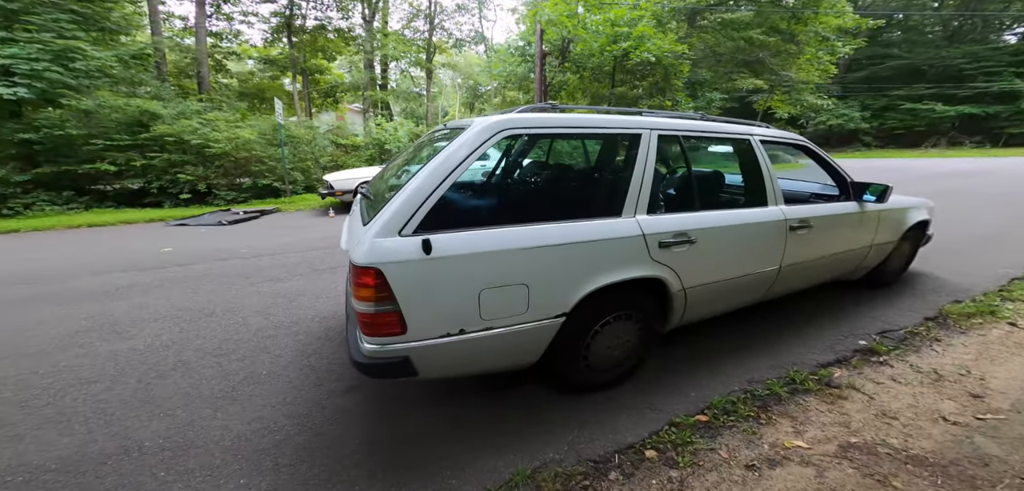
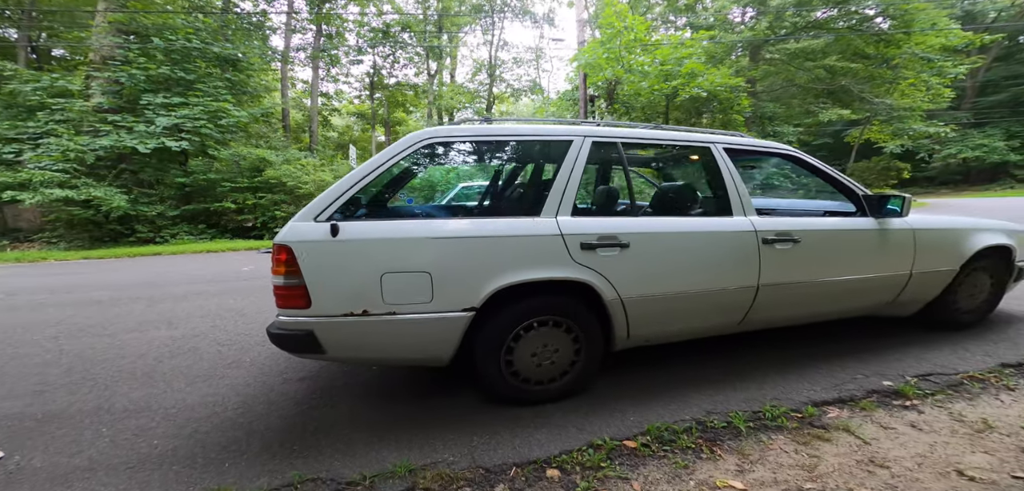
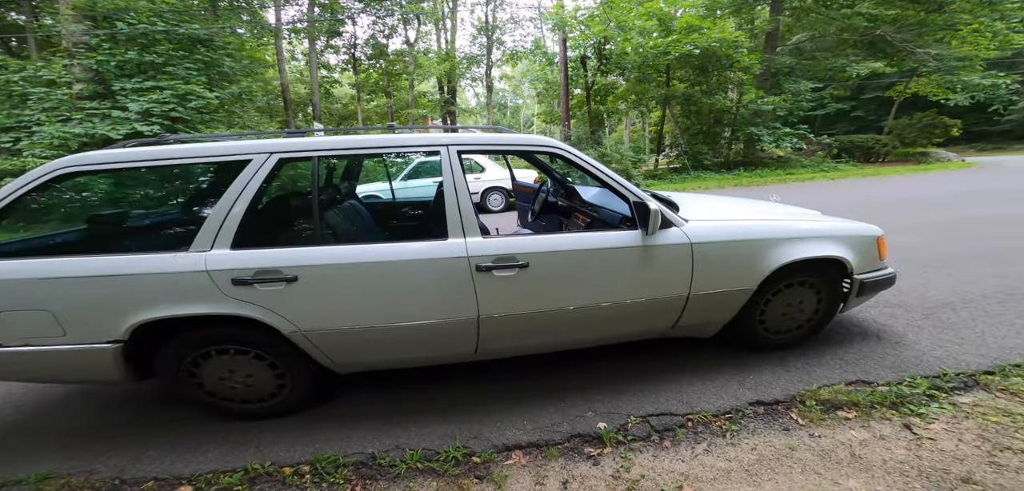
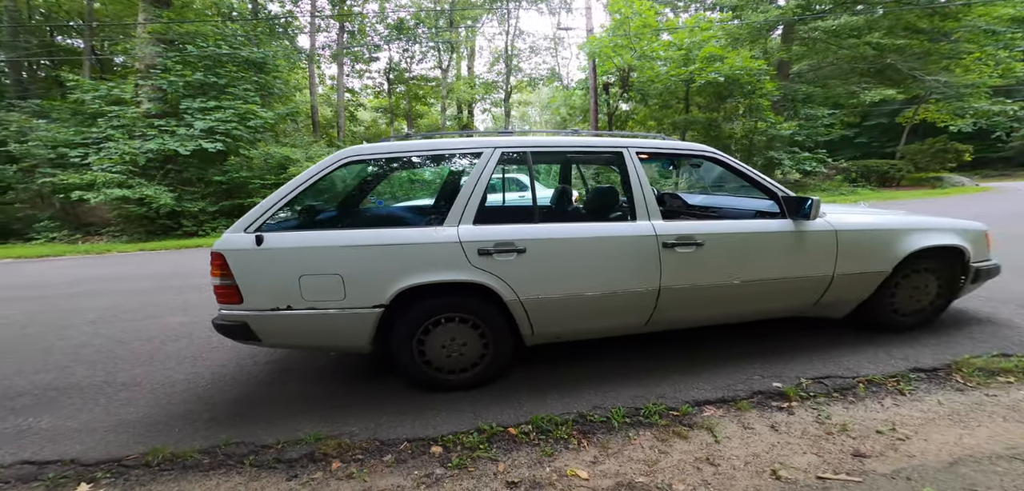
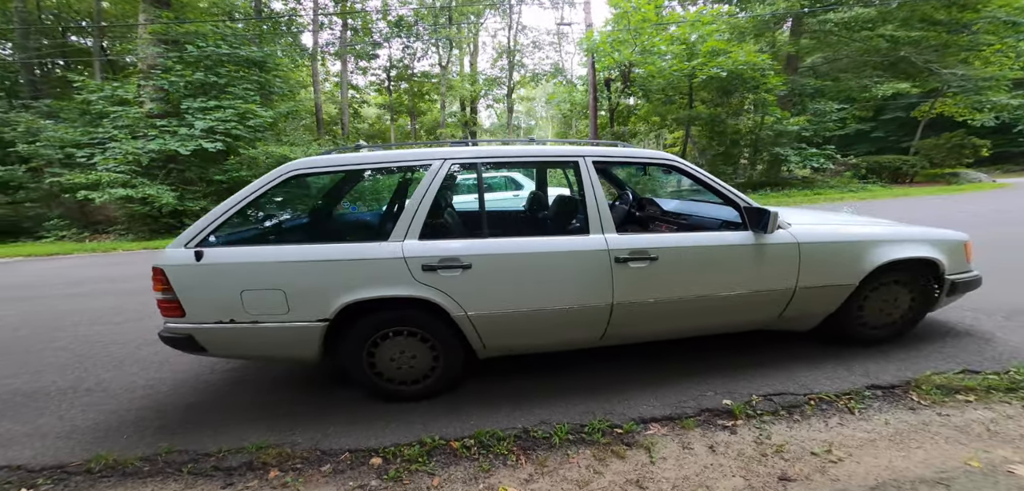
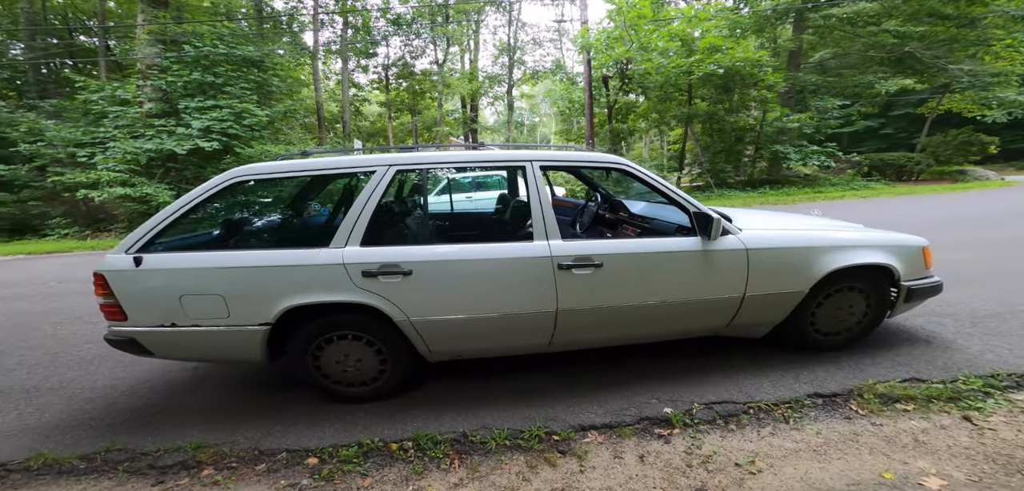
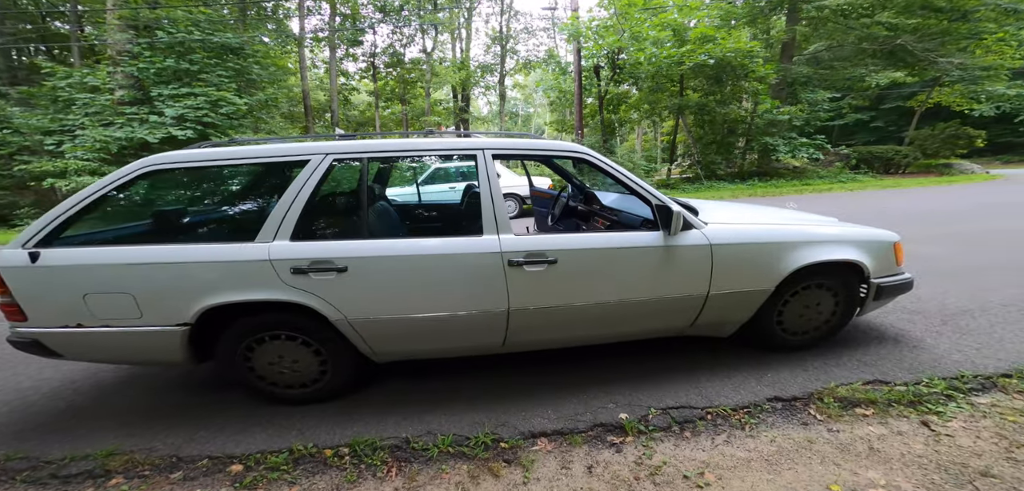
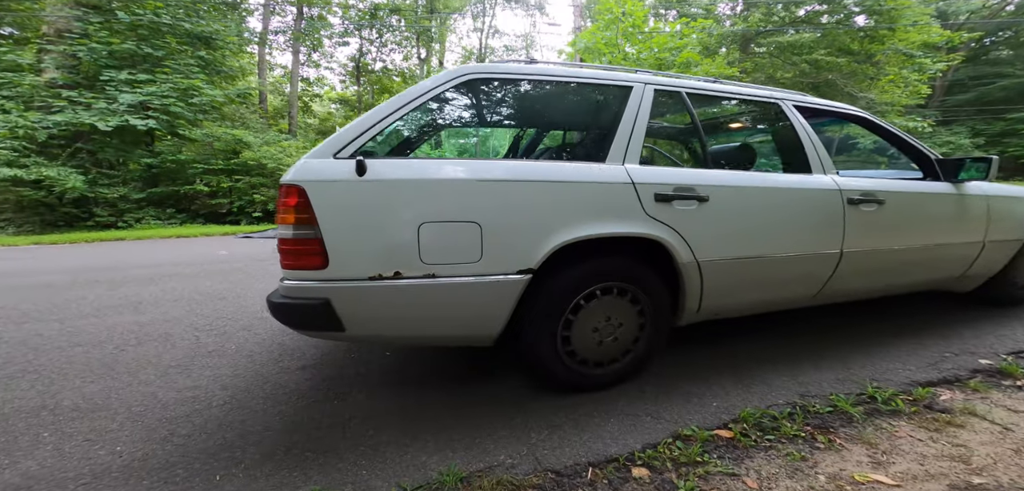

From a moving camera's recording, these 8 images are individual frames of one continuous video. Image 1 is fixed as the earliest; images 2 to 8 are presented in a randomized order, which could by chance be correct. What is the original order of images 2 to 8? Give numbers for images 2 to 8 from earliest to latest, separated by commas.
8, 2, 4, 5, 6, 7, 3
